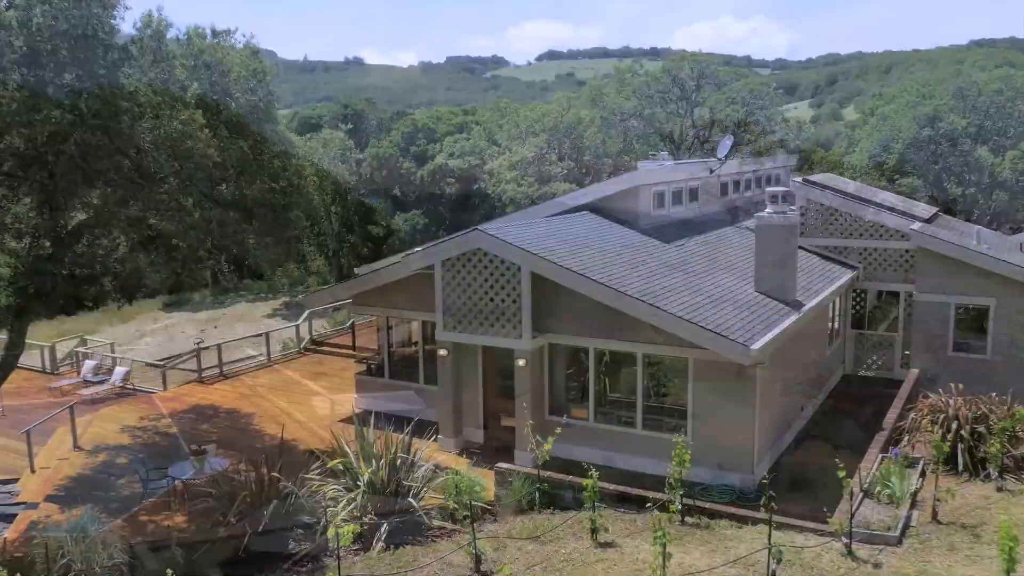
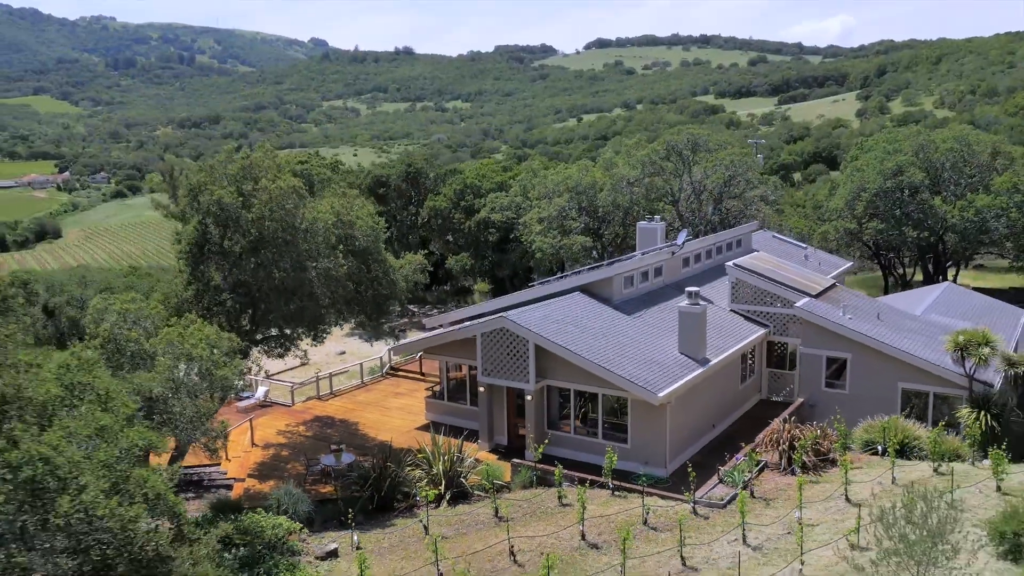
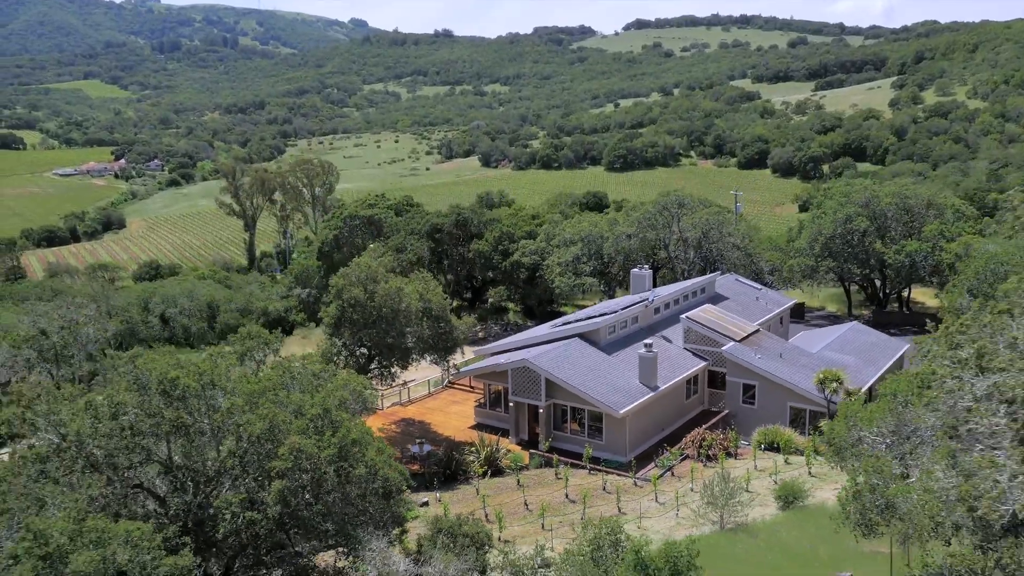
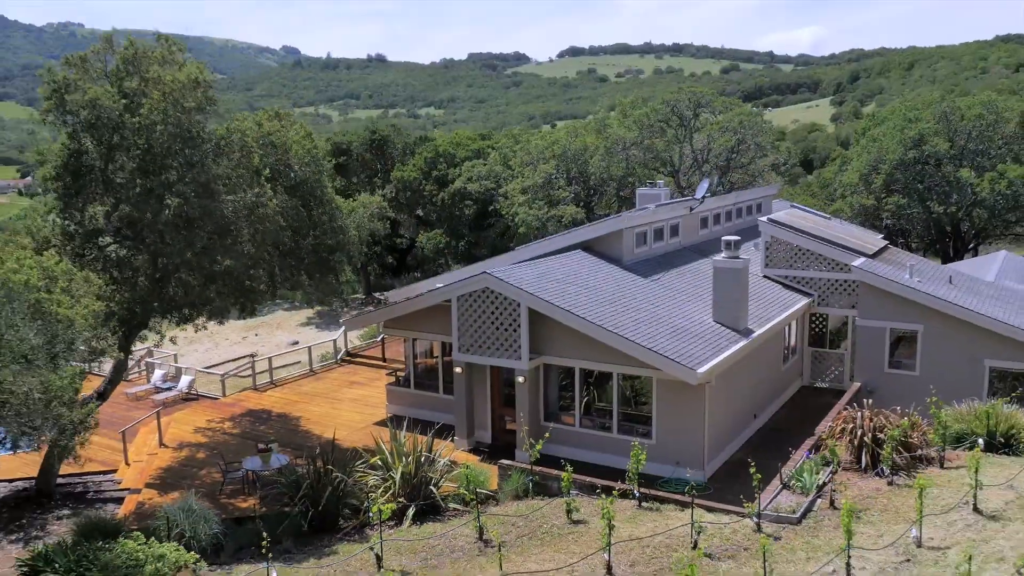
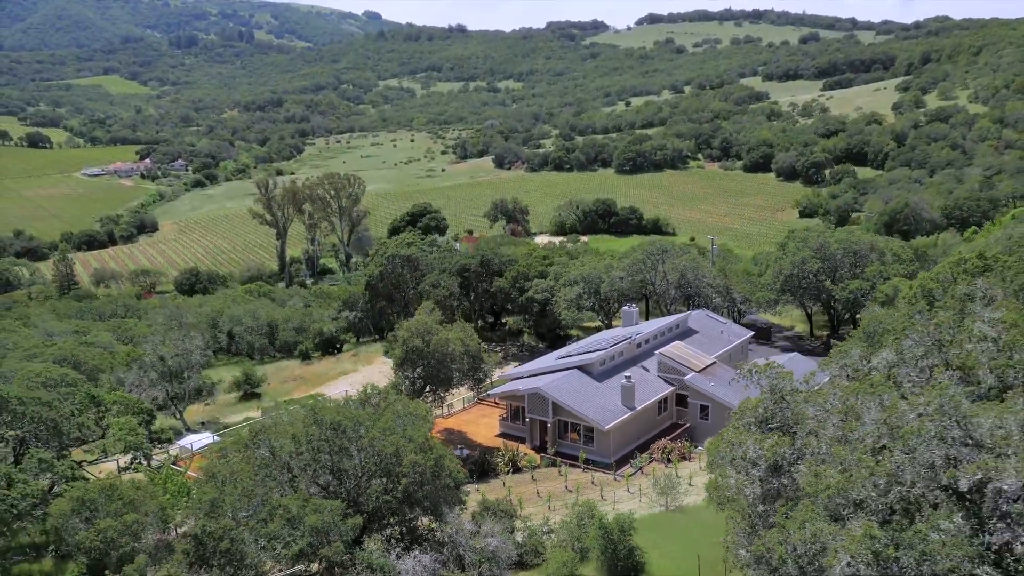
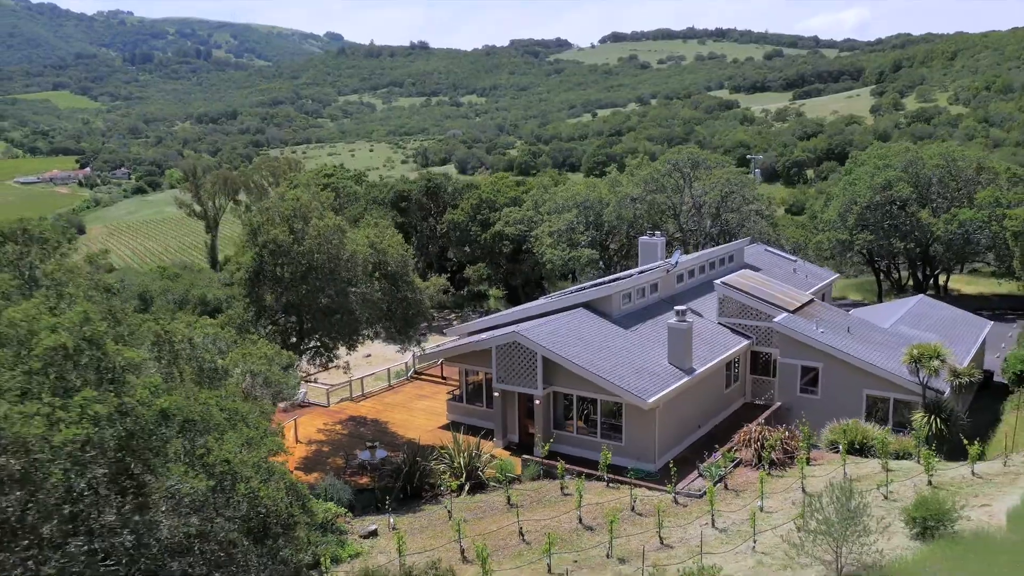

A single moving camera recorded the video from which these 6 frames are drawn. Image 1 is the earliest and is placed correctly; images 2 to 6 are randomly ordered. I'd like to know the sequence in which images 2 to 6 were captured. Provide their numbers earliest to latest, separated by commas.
4, 2, 6, 3, 5
